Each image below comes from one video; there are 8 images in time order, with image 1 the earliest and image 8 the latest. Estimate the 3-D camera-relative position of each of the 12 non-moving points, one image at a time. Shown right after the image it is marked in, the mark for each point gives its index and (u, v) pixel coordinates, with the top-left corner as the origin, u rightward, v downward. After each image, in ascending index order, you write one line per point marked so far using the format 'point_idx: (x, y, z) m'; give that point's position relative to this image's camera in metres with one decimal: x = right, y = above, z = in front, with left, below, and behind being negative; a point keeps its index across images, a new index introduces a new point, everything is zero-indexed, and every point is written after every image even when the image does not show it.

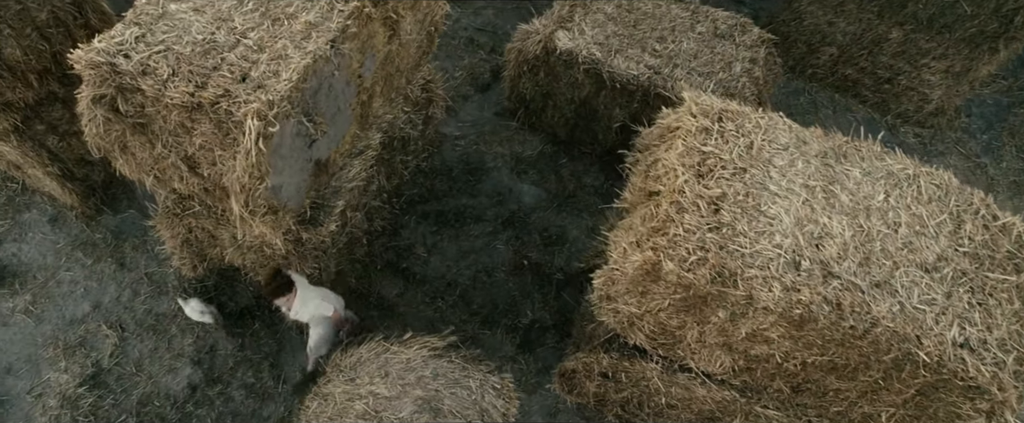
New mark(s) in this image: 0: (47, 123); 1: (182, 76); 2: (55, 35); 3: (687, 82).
0: (-2.4, +0.5, +4.0) m
1: (-1.2, +0.5, +2.9) m
2: (-2.2, +0.8, +3.7) m
3: (+1.0, +0.7, +4.3) m
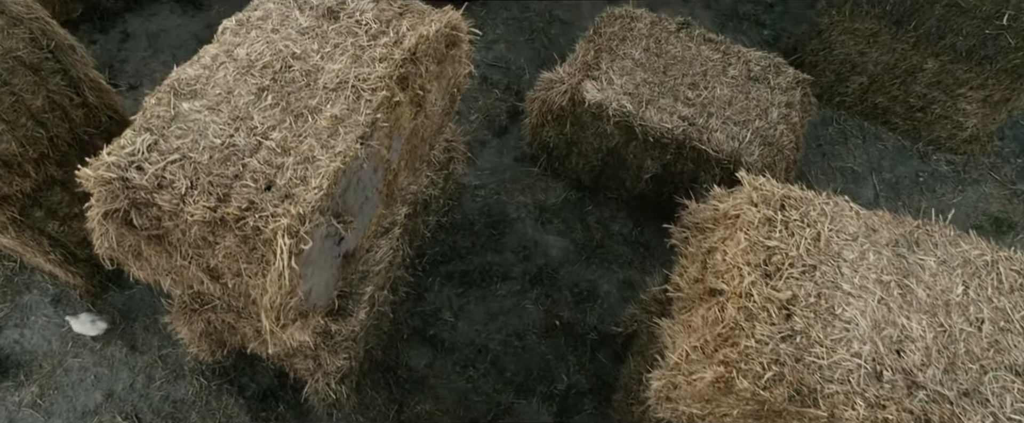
0: (-2.2, 0.0, +3.7) m
1: (-1.1, +0.1, +2.7) m
2: (-2.0, +0.4, +3.5) m
3: (+1.1, +0.4, +4.1) m
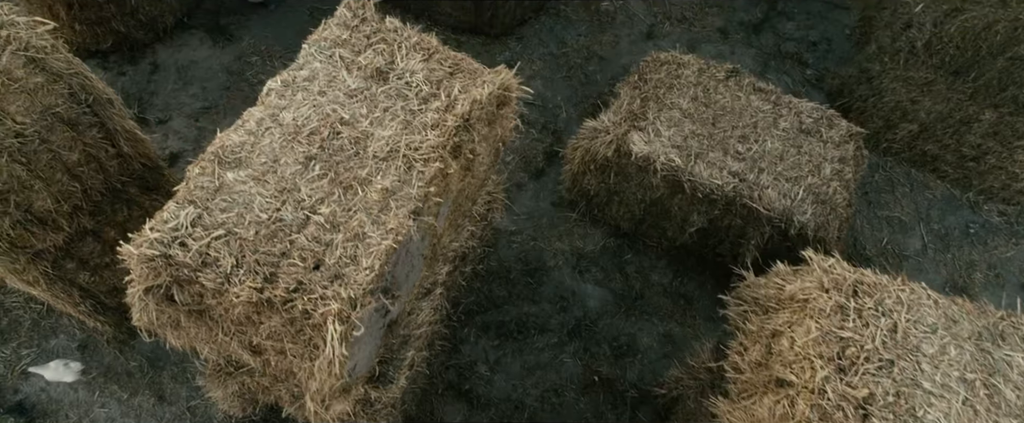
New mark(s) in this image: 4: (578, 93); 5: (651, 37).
0: (-2.0, -0.2, +3.6) m
1: (-0.9, -0.2, +2.5) m
2: (-1.8, +0.2, +3.4) m
3: (+1.3, +0.1, +3.9) m
4: (+0.4, +0.8, +5.3) m
5: (+1.0, +1.2, +5.5) m
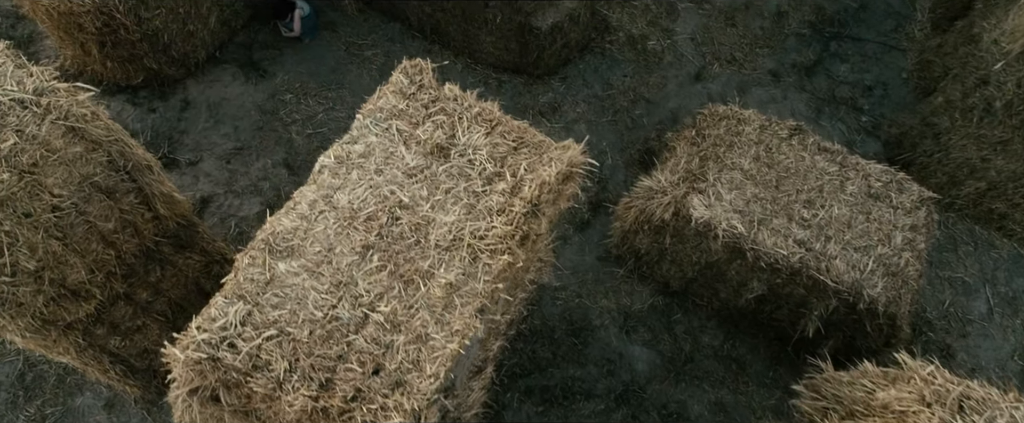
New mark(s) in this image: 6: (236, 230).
0: (-1.8, -0.5, +3.4) m
1: (-0.6, -0.5, +2.3) m
2: (-1.6, -0.1, +3.2) m
3: (+1.6, -0.2, +3.7) m
4: (+0.7, +0.5, +5.0) m
5: (+1.3, +0.9, +5.3) m
6: (-1.6, -0.1, +4.5) m
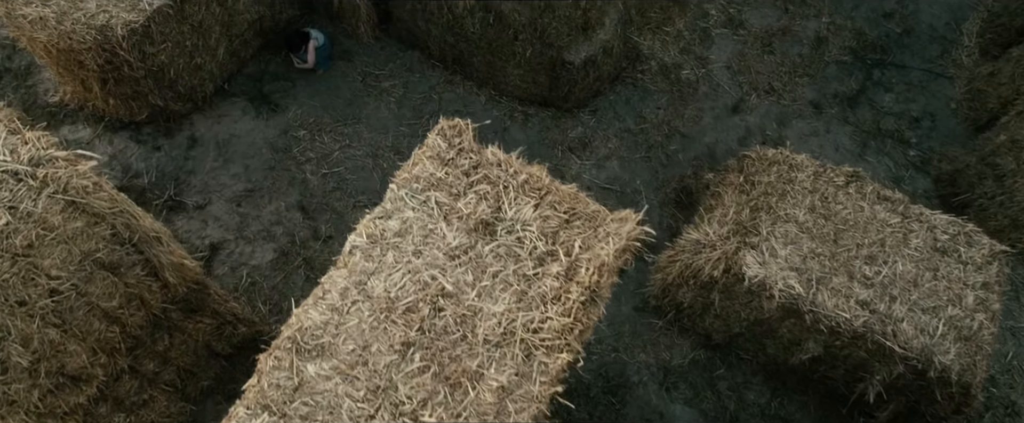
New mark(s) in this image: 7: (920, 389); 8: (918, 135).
0: (-1.6, -0.8, +3.1) m
1: (-0.5, -0.7, +2.0) m
2: (-1.4, -0.4, +2.9) m
3: (+1.7, -0.5, +3.4) m
4: (+0.9, +0.2, +4.7) m
5: (+1.4, +0.6, +5.0) m
6: (-1.4, -0.4, +4.2) m
7: (+1.9, -0.8, +3.5) m
8: (+2.6, +0.5, +5.0) m
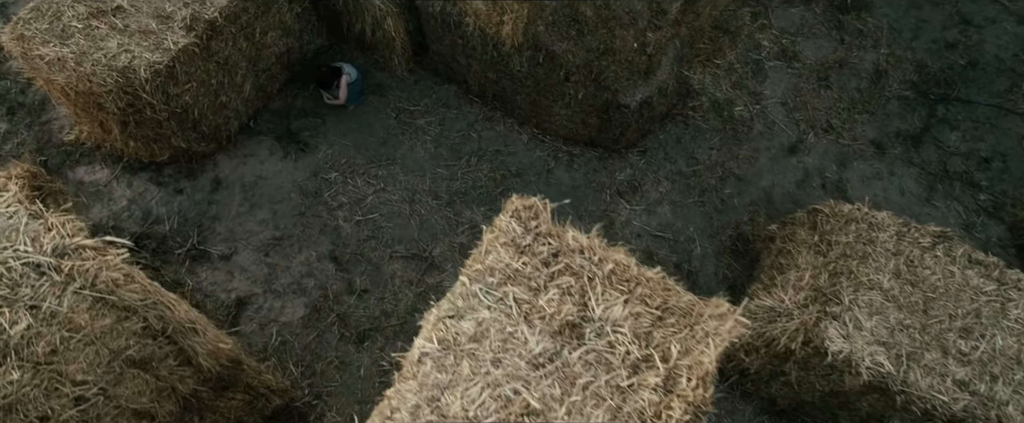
0: (-1.3, -1.0, +2.8) m
1: (-0.2, -1.0, +1.7) m
2: (-1.2, -0.6, +2.6) m
3: (+2.0, -0.8, +3.1) m
4: (+1.1, -0.1, +4.4) m
5: (+1.7, +0.4, +4.7) m
6: (-1.2, -0.6, +3.9) m
7: (+2.1, -1.1, +3.2) m
8: (+2.9, +0.2, +4.7) m
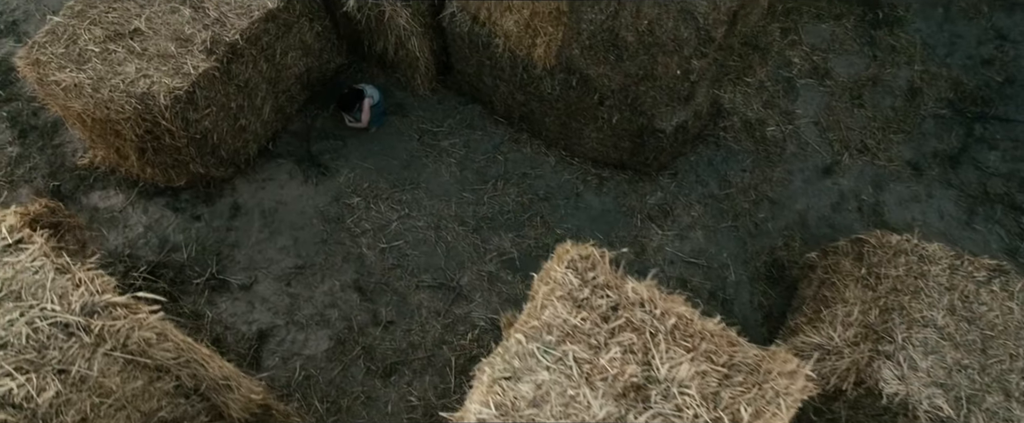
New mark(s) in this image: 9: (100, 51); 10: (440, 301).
0: (-1.2, -1.2, +2.7) m
1: (-0.1, -1.2, +1.6) m
2: (-1.0, -0.8, +2.4) m
3: (+2.1, -0.9, +3.0) m
4: (+1.3, -0.2, +4.3) m
5: (+1.9, +0.2, +4.6) m
6: (-1.0, -0.8, +3.8) m
7: (+2.3, -1.2, +3.1) m
8: (+3.0, +0.1, +4.5) m
9: (-1.9, +0.7, +3.6) m
10: (-0.4, -0.5, +4.0) m
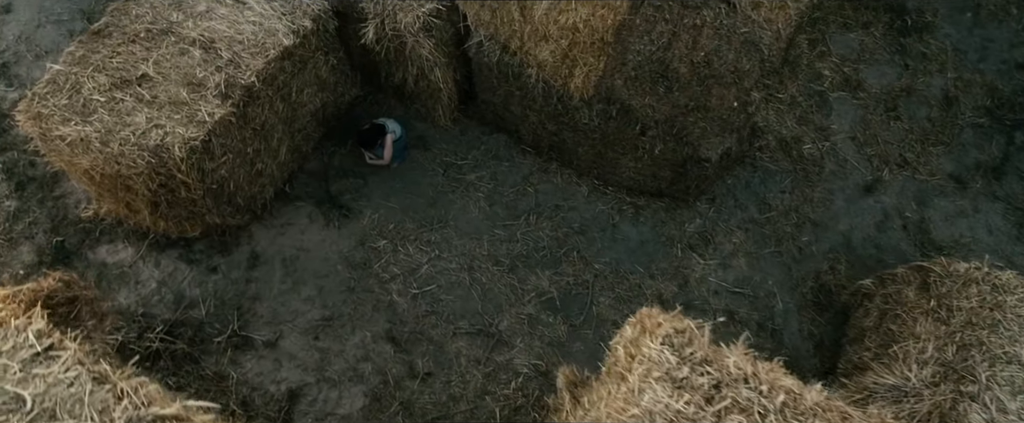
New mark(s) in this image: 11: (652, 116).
0: (-0.9, -1.4, +2.4) m
1: (+0.2, -1.4, +1.4) m
2: (-0.7, -1.0, +2.2) m
3: (+2.4, -1.0, +2.8) m
4: (+1.5, -0.3, +4.1) m
5: (+2.0, +0.1, +4.4) m
6: (-0.8, -1.0, +3.5) m
7: (+2.5, -1.3, +2.9) m
8: (+3.2, 0.0, +4.4) m
9: (-1.7, +0.5, +3.4) m
10: (-0.2, -0.7, +3.7) m
11: (+0.6, +0.4, +3.5) m
